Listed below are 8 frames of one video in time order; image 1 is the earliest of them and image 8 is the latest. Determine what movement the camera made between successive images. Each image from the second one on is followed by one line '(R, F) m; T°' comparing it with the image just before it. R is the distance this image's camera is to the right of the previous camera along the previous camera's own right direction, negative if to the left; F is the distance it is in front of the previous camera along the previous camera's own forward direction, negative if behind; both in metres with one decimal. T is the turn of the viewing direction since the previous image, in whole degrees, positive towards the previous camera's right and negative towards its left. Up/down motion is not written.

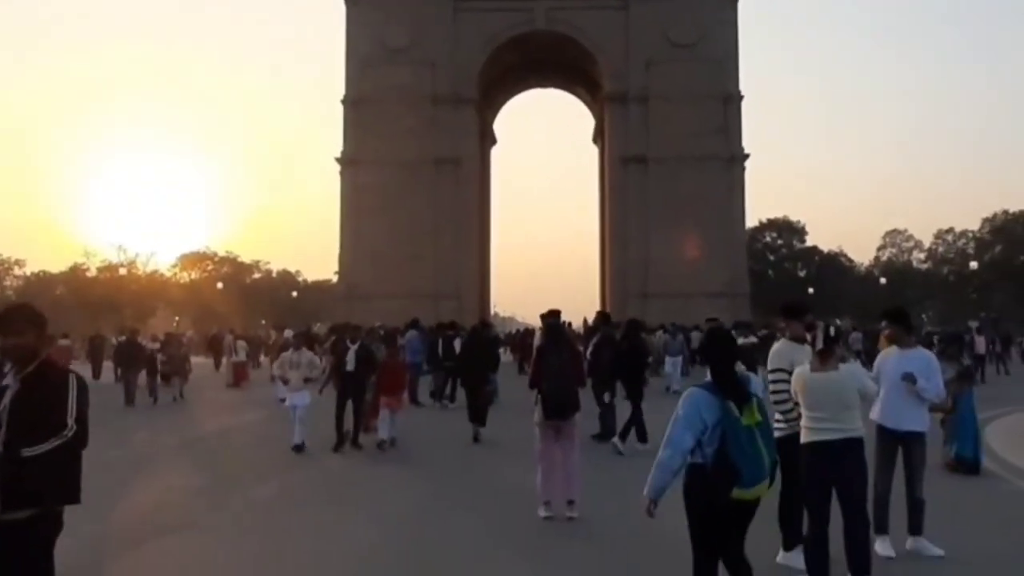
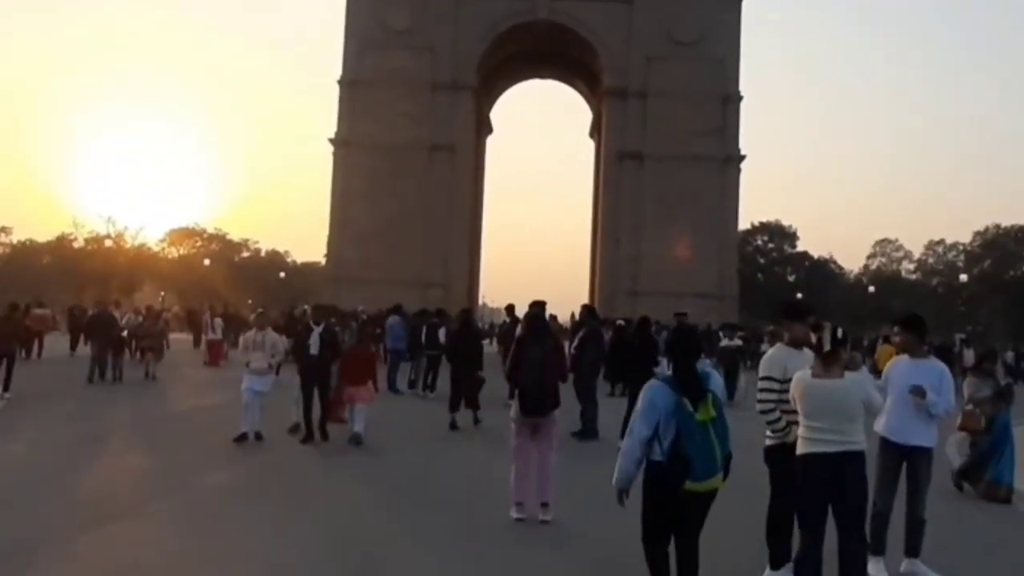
(0.0, +0.3) m; +1°
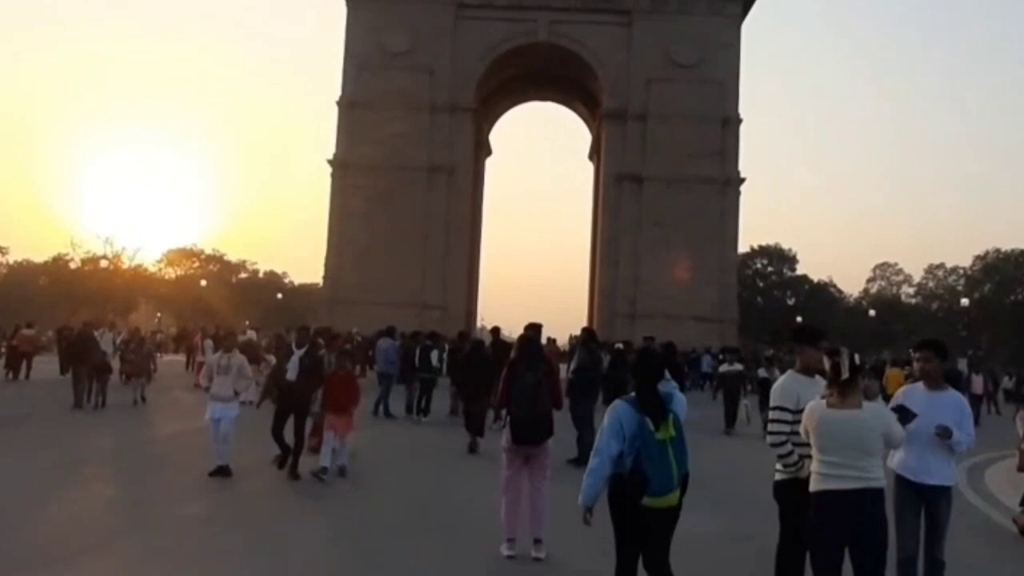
(0.0, +0.3) m; 0°
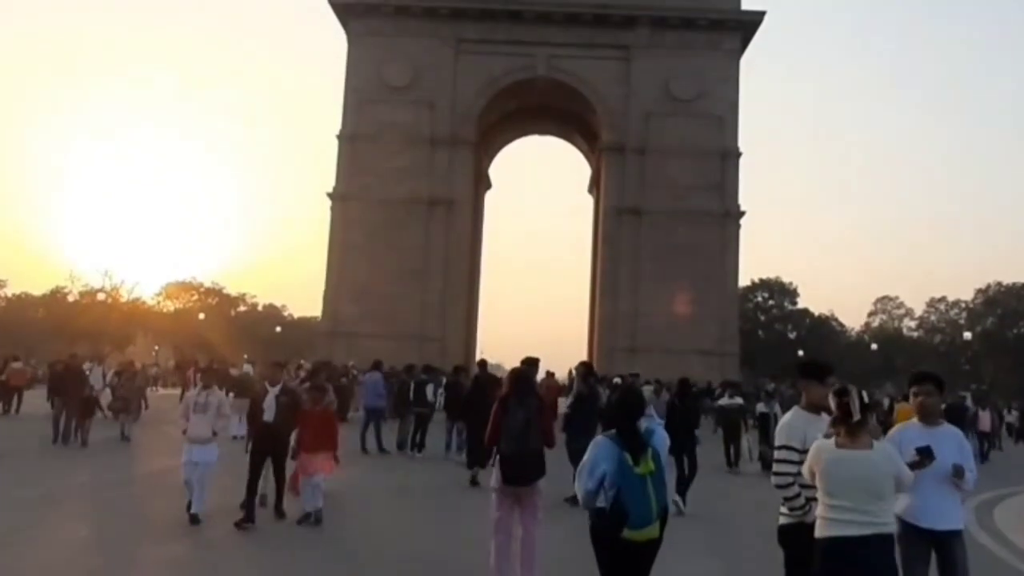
(0.0, +0.2) m; 0°
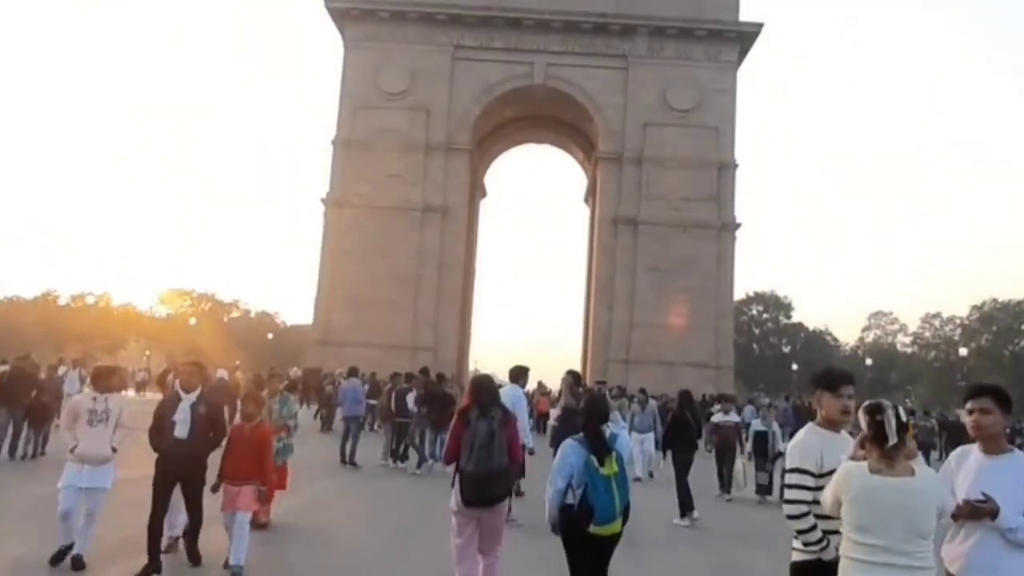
(0.0, +0.4) m; 0°
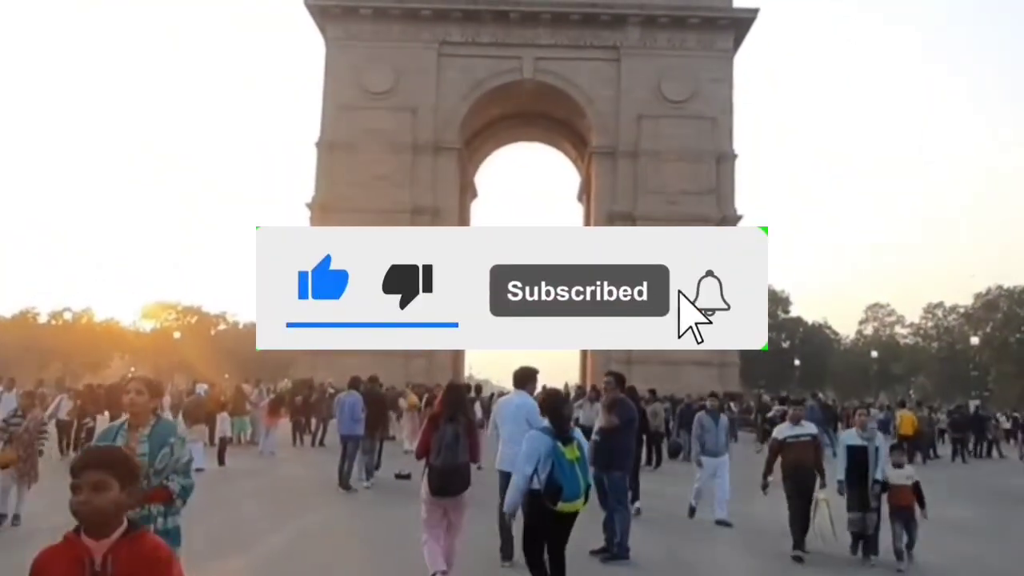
(-0.2, +1.6) m; 0°
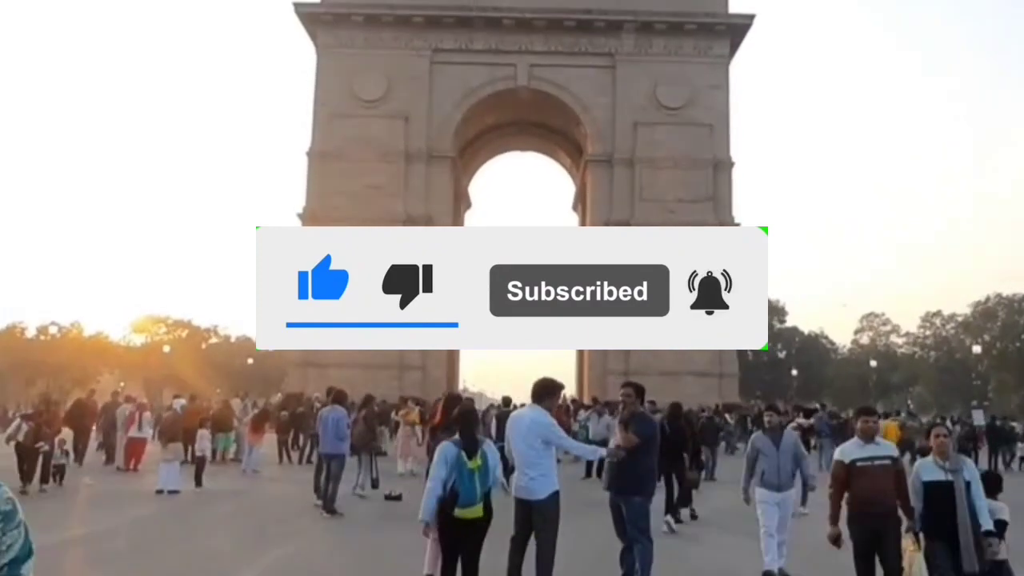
(-0.1, +0.8) m; 0°
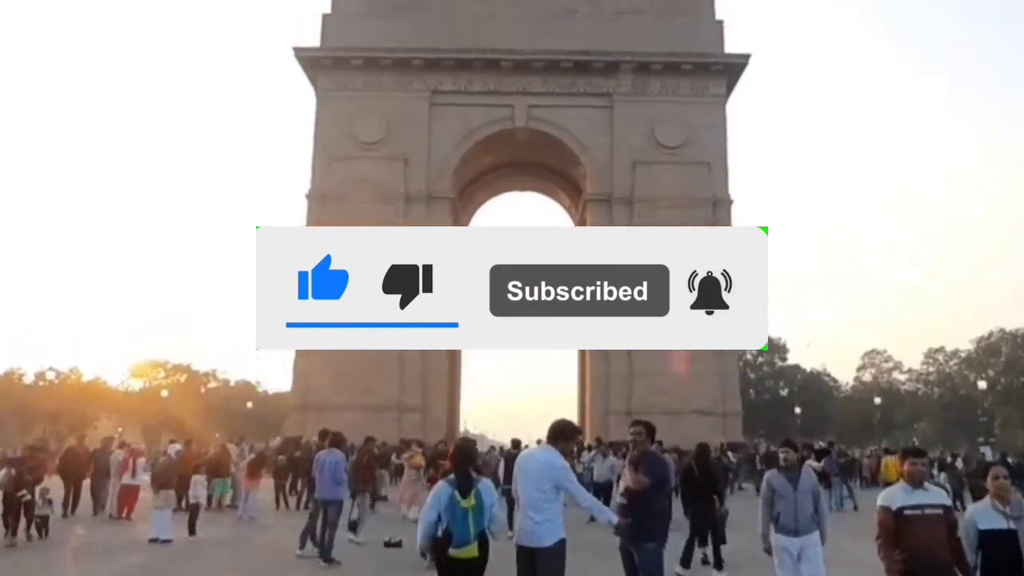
(0.0, +0.2) m; 0°
